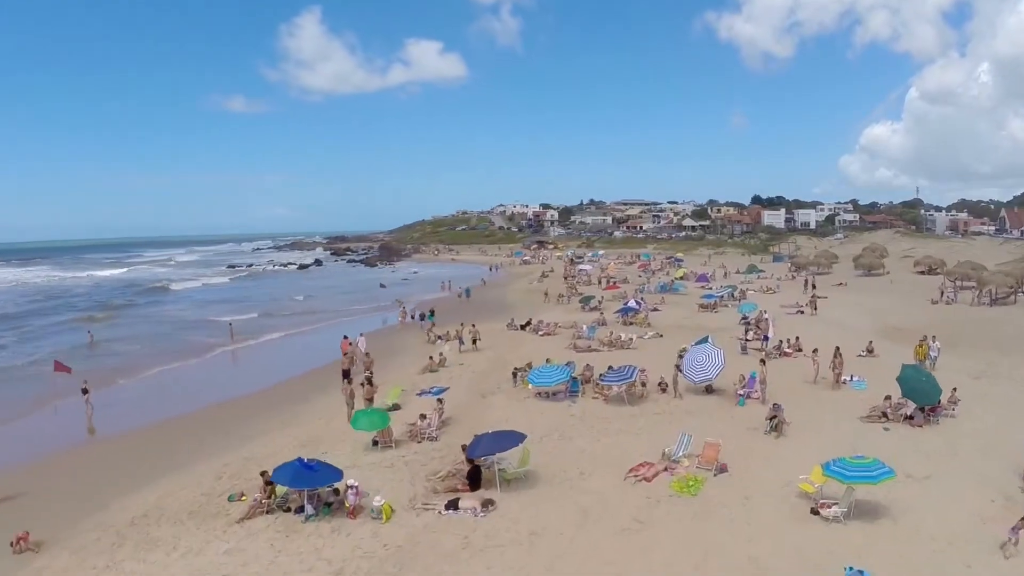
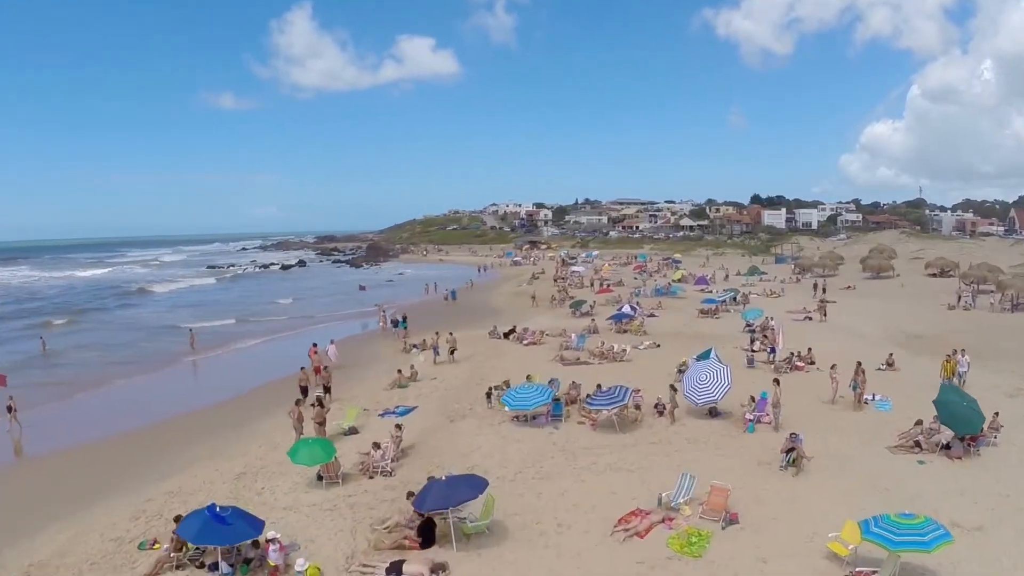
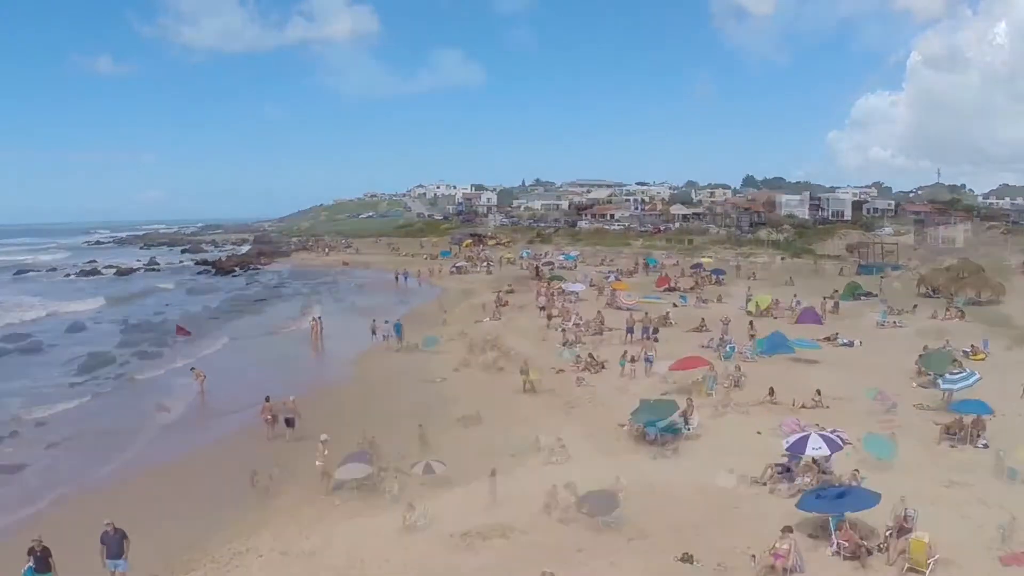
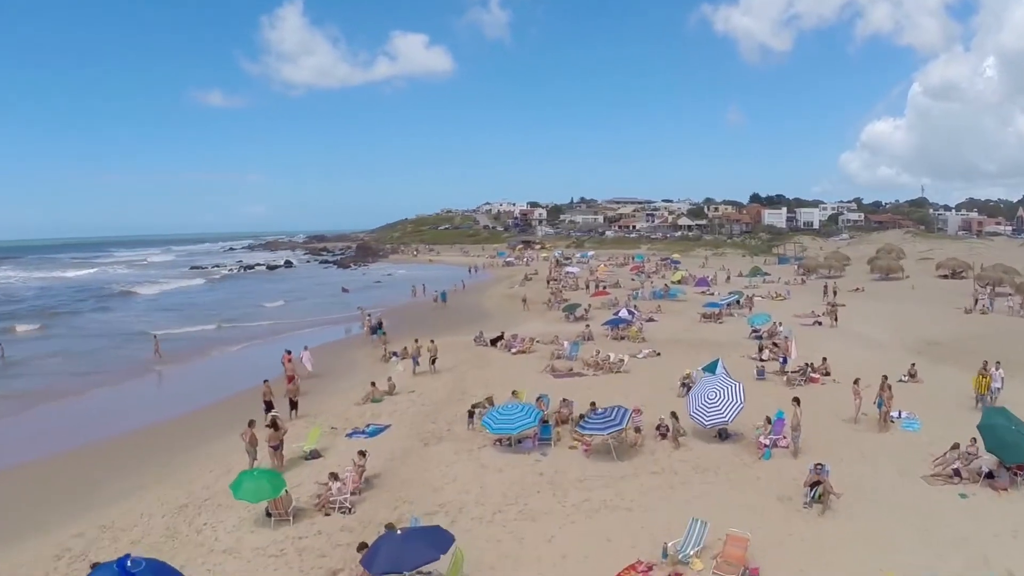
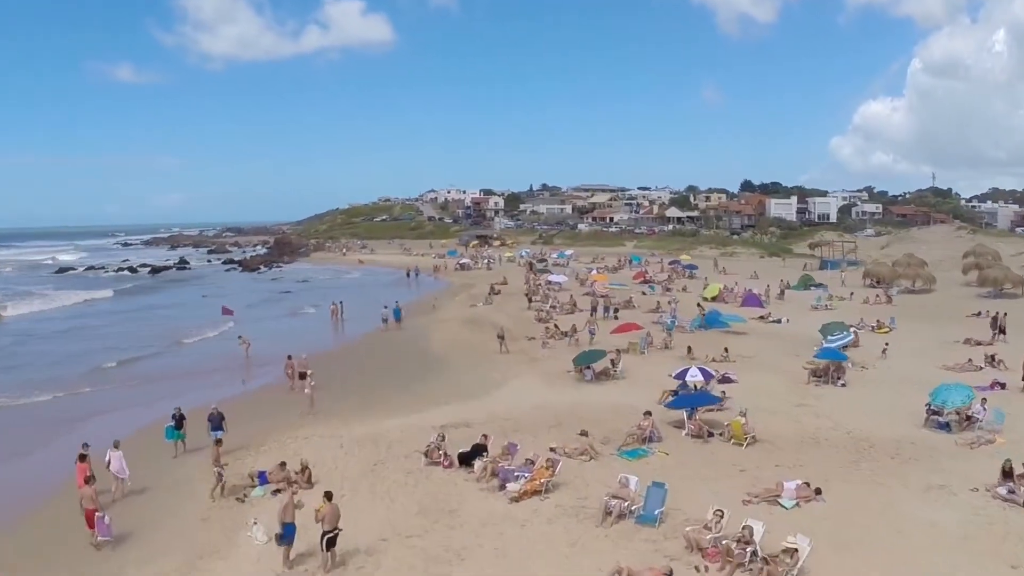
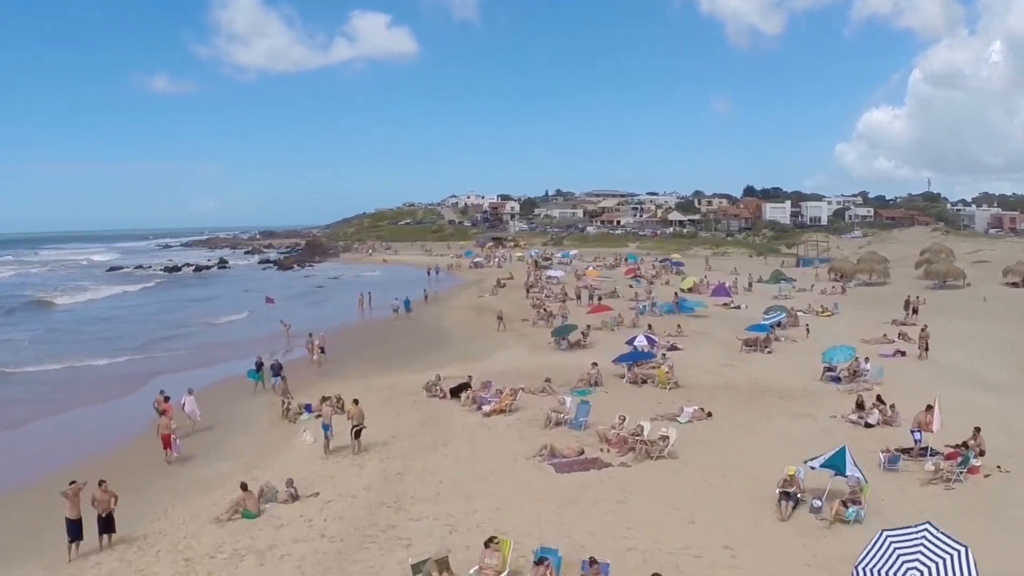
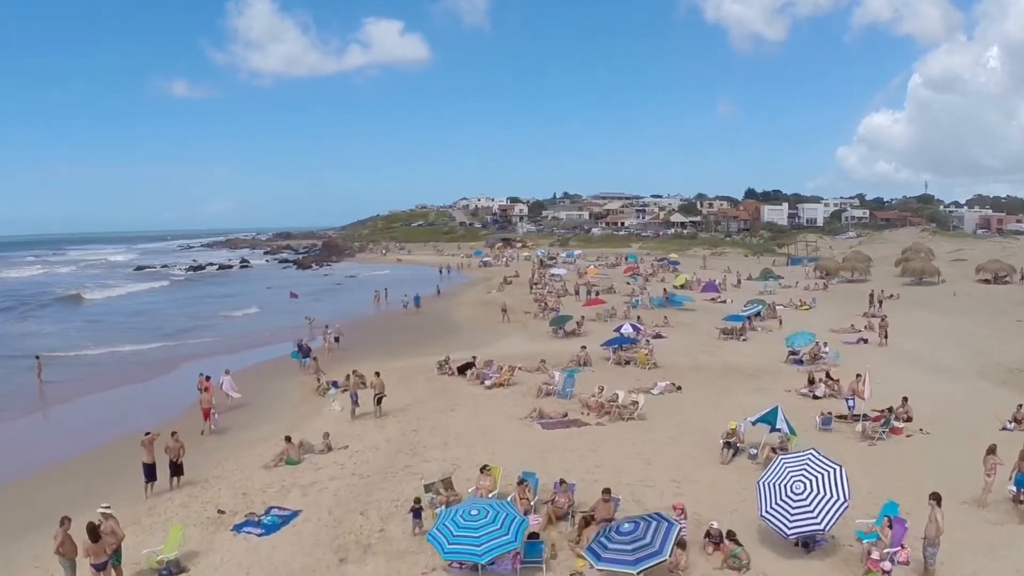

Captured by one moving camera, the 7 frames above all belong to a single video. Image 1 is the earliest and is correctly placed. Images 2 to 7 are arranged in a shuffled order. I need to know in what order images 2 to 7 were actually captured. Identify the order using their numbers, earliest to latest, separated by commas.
2, 4, 7, 6, 5, 3
